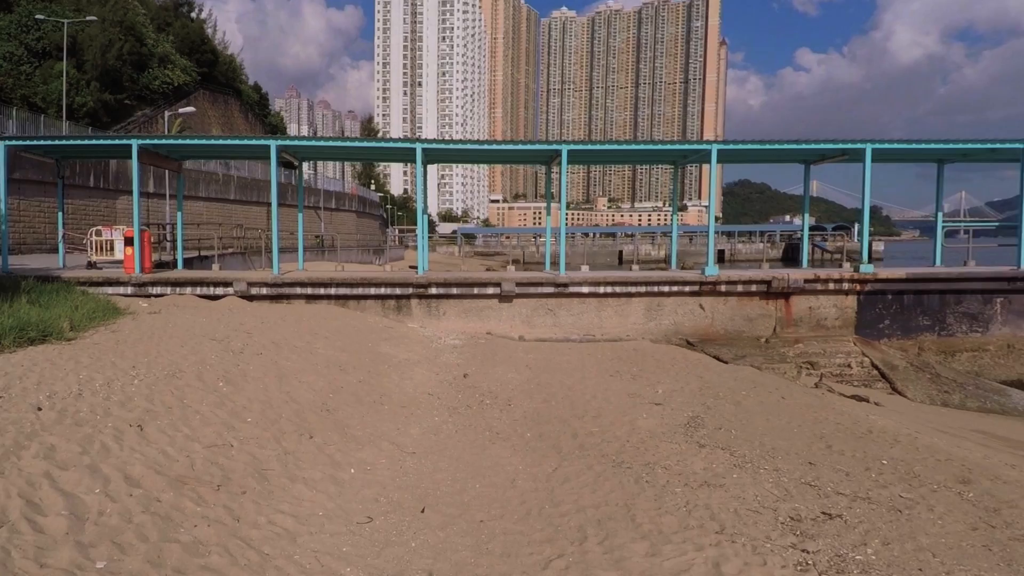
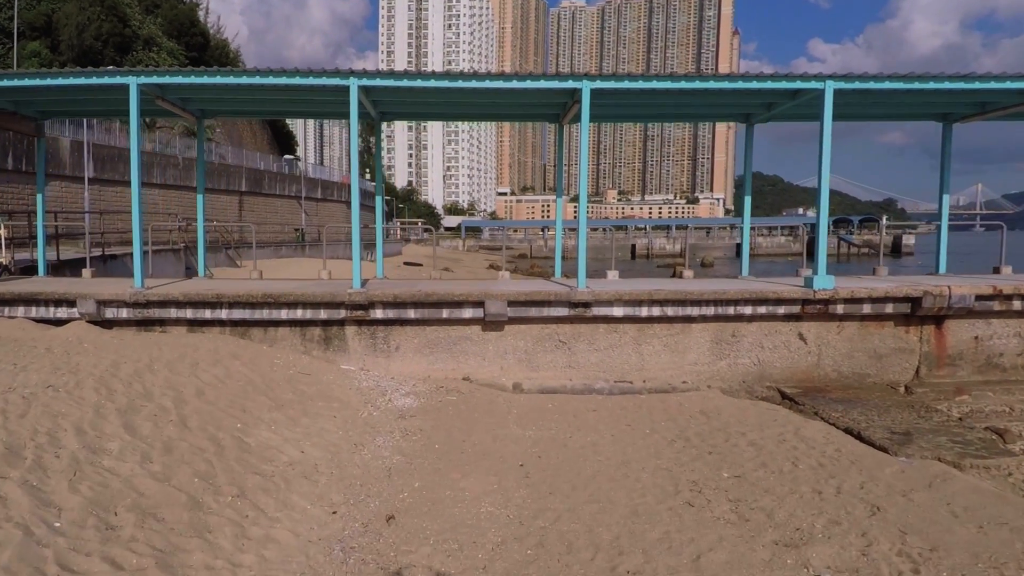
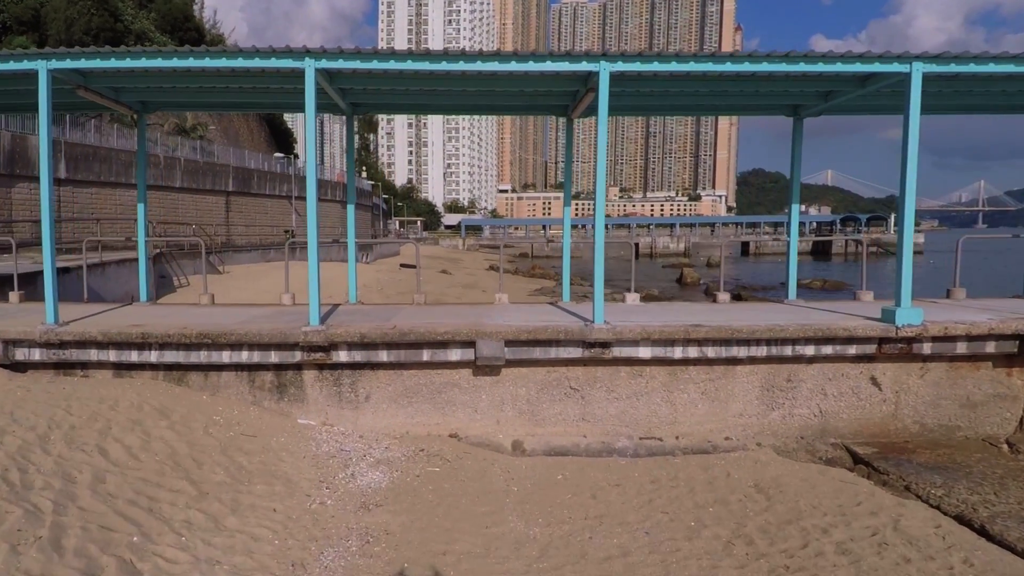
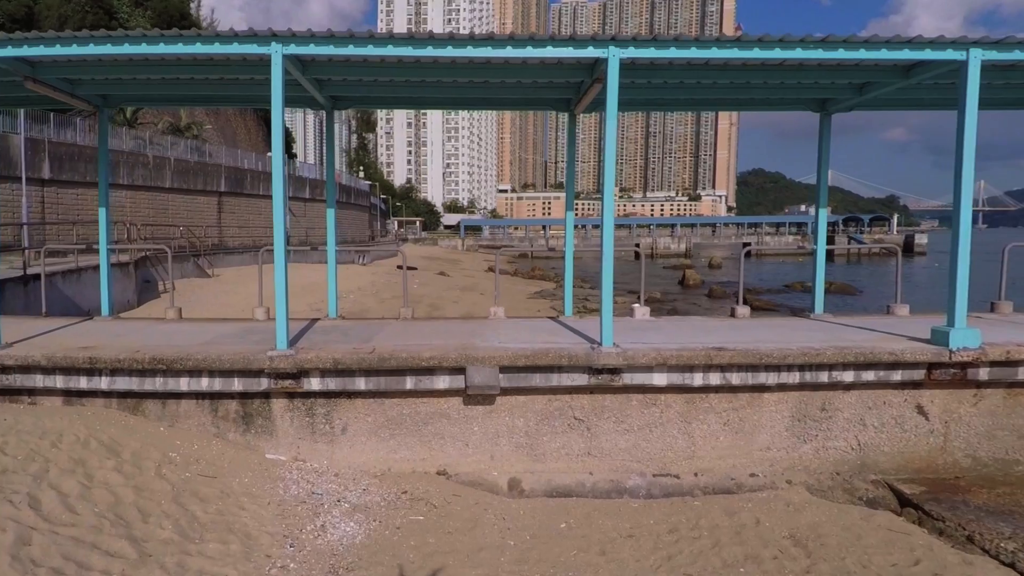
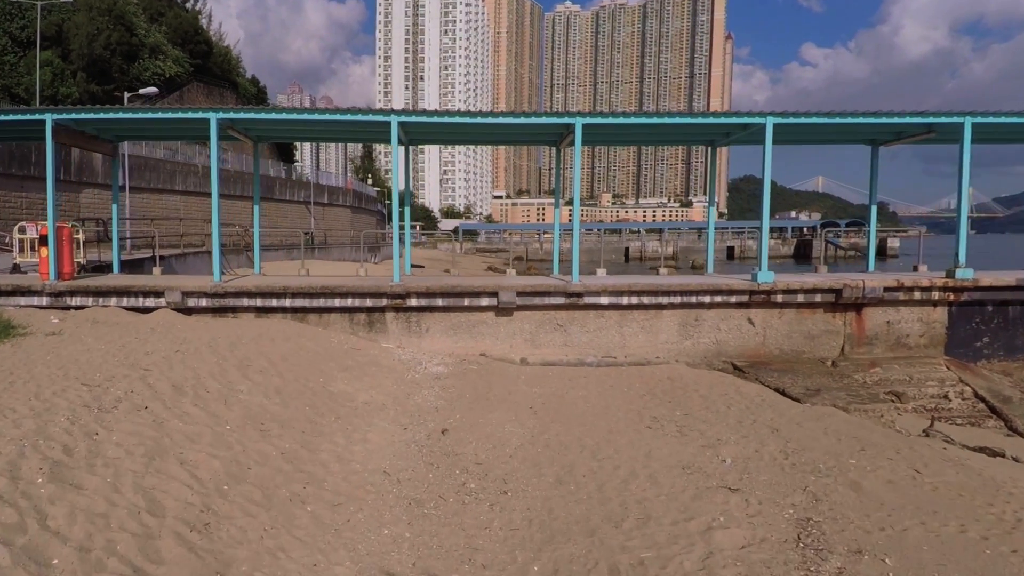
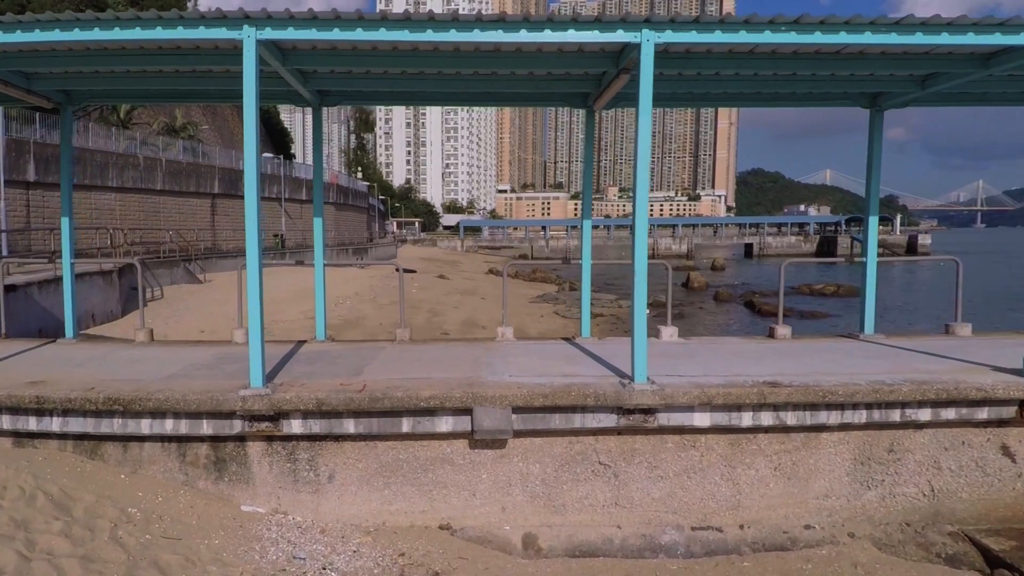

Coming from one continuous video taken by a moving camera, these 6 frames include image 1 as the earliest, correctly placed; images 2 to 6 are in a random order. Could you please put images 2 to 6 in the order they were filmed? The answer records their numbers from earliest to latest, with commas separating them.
5, 2, 3, 4, 6
